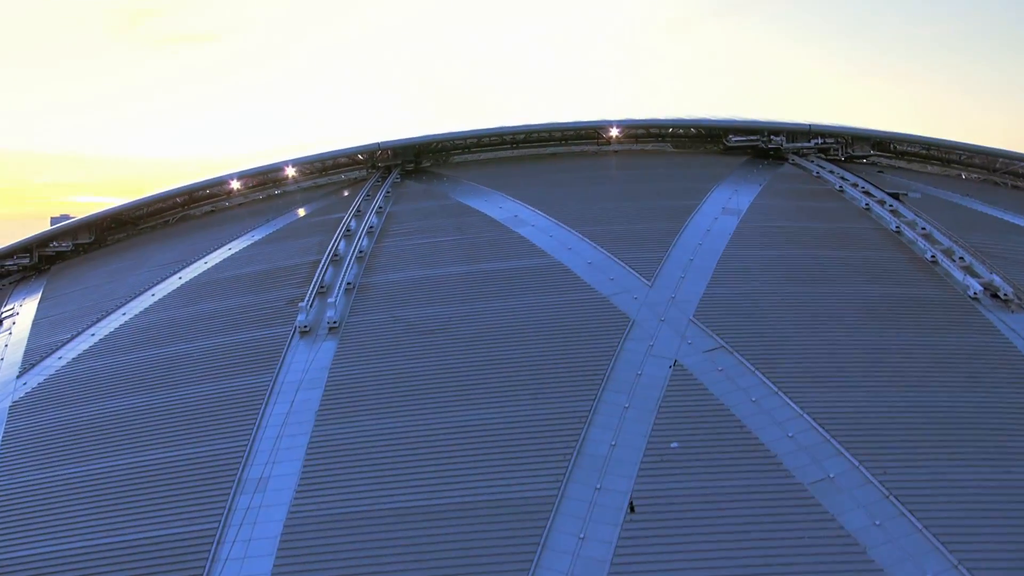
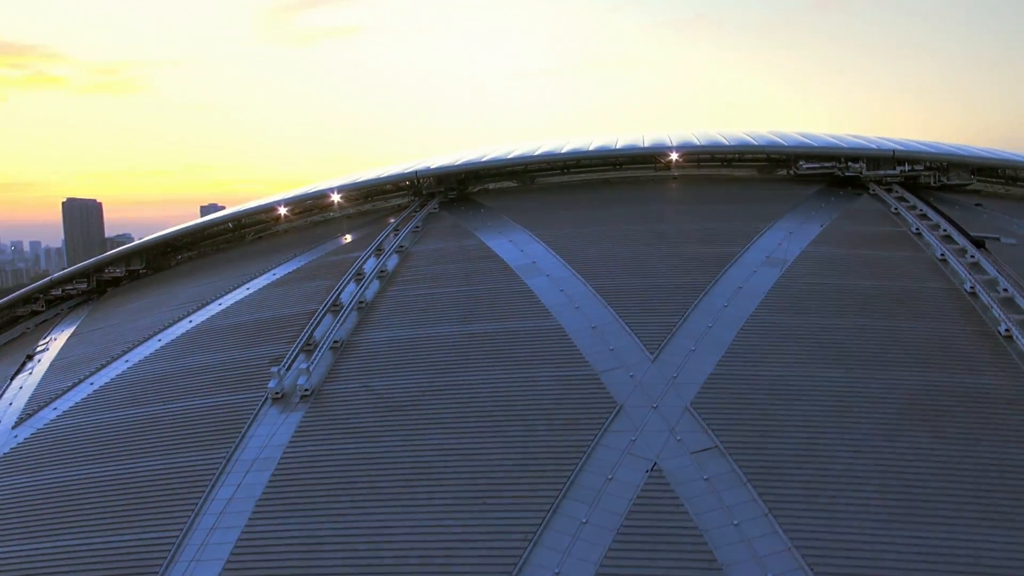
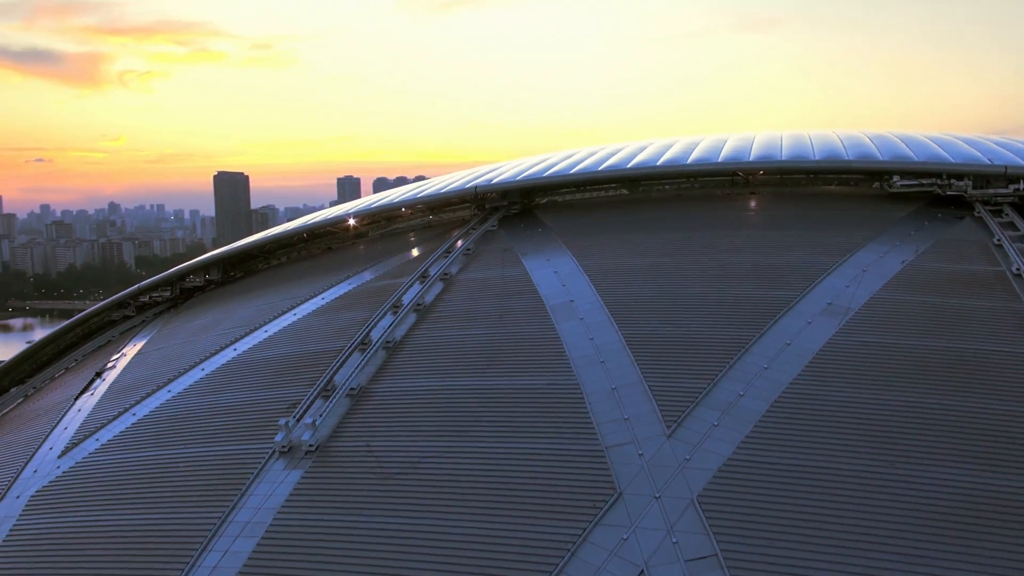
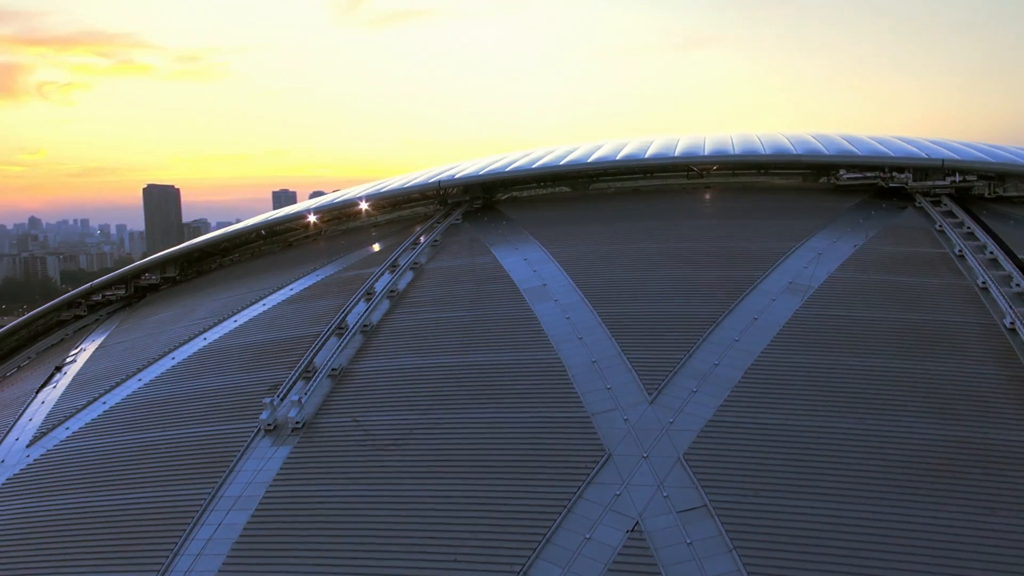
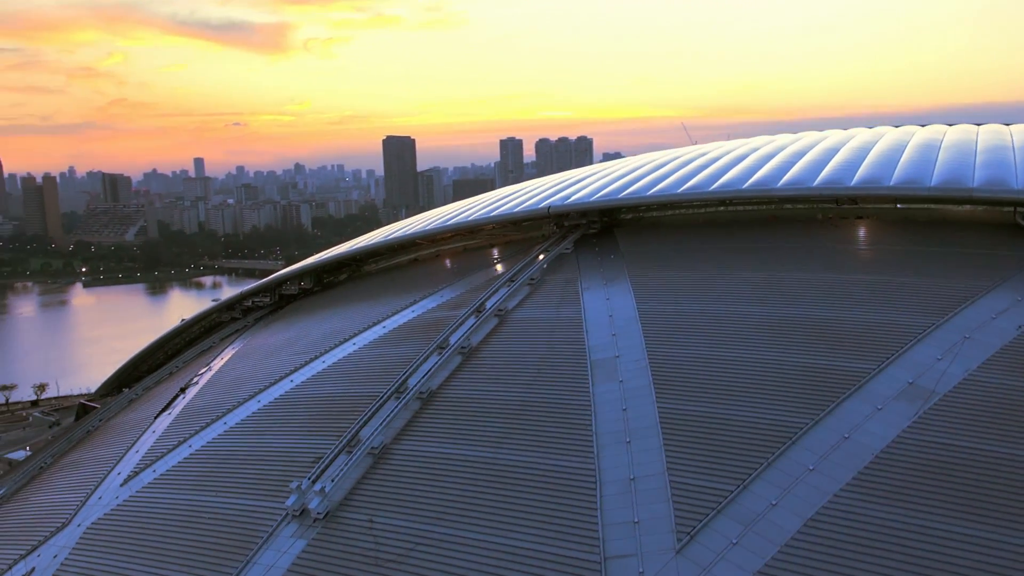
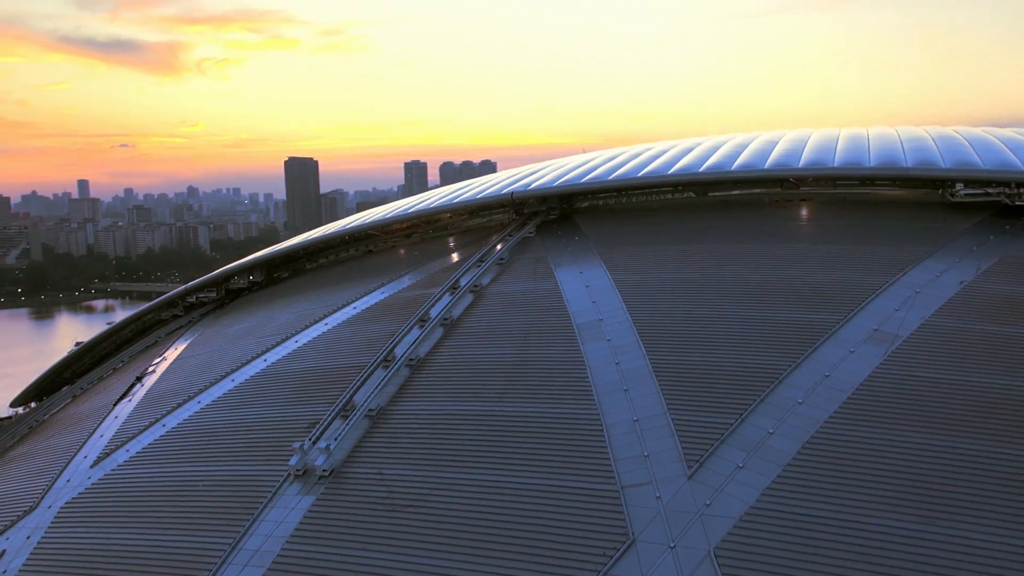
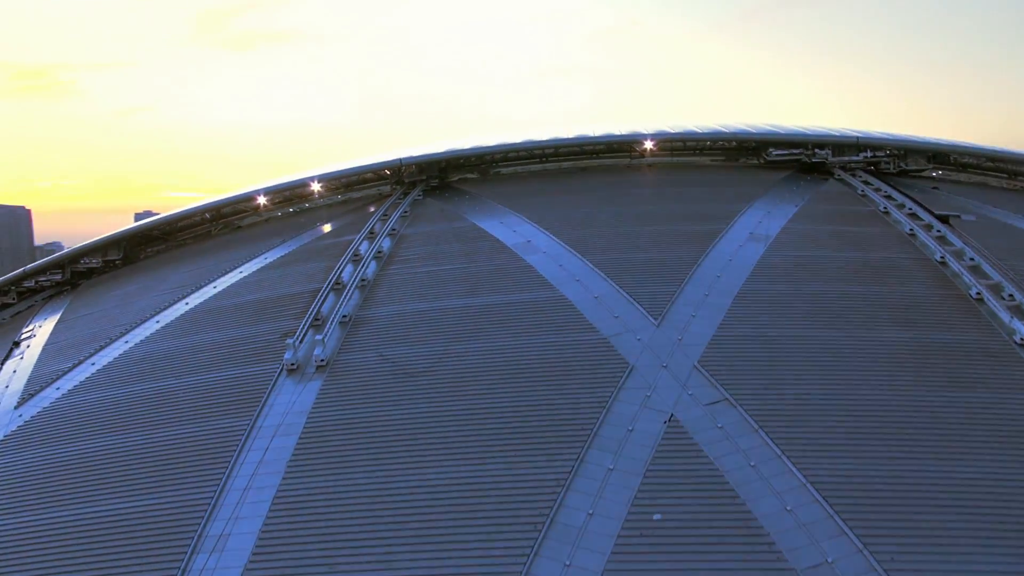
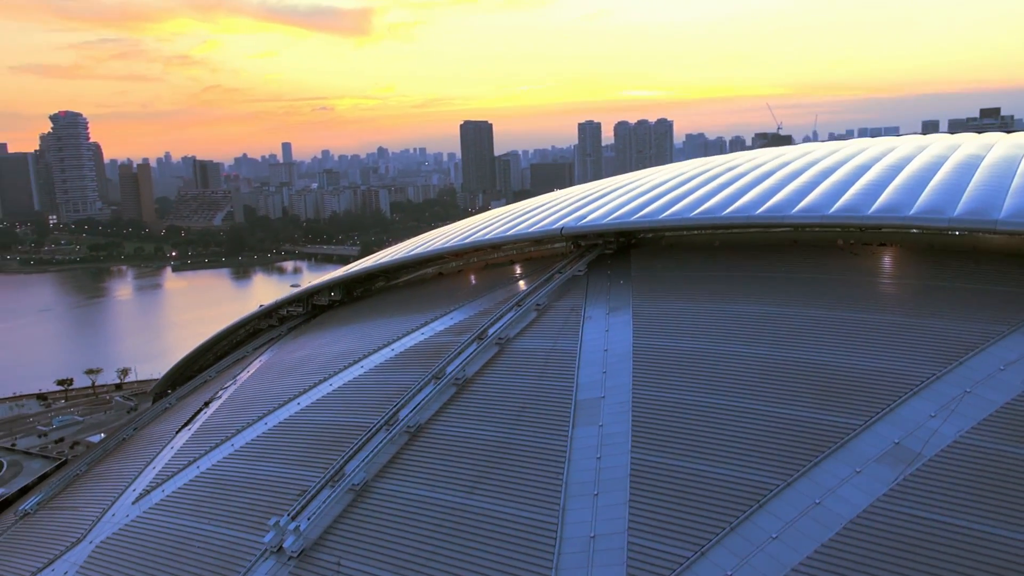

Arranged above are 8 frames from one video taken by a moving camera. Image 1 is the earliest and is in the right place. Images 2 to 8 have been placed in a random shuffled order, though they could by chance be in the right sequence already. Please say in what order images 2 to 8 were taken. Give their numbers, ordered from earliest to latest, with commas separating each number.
7, 2, 4, 3, 6, 5, 8
